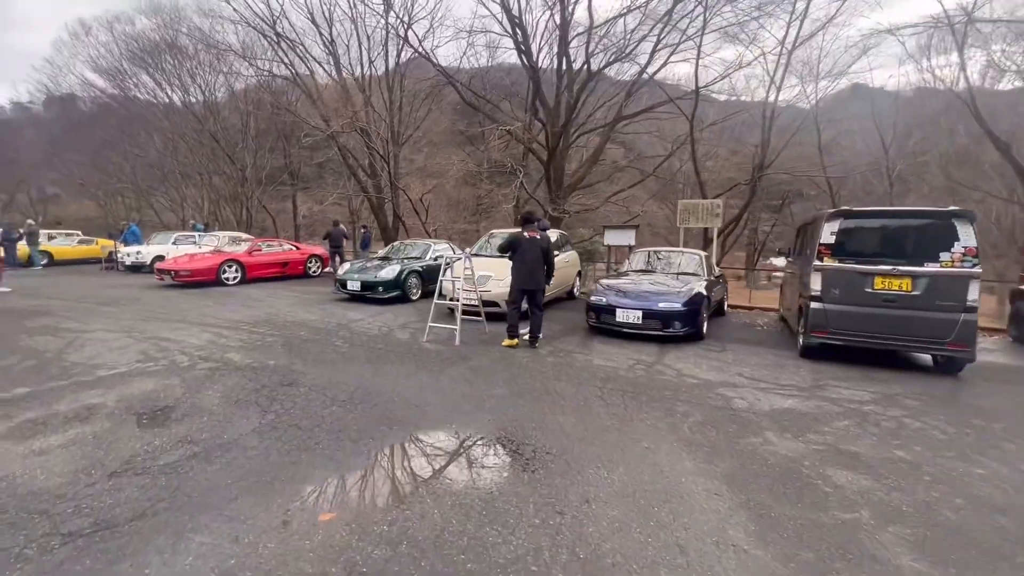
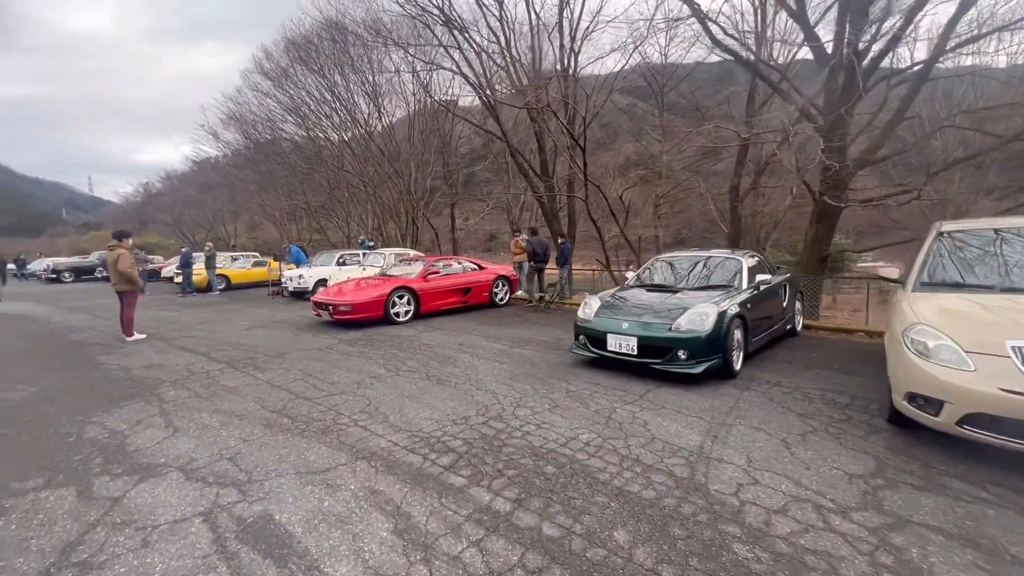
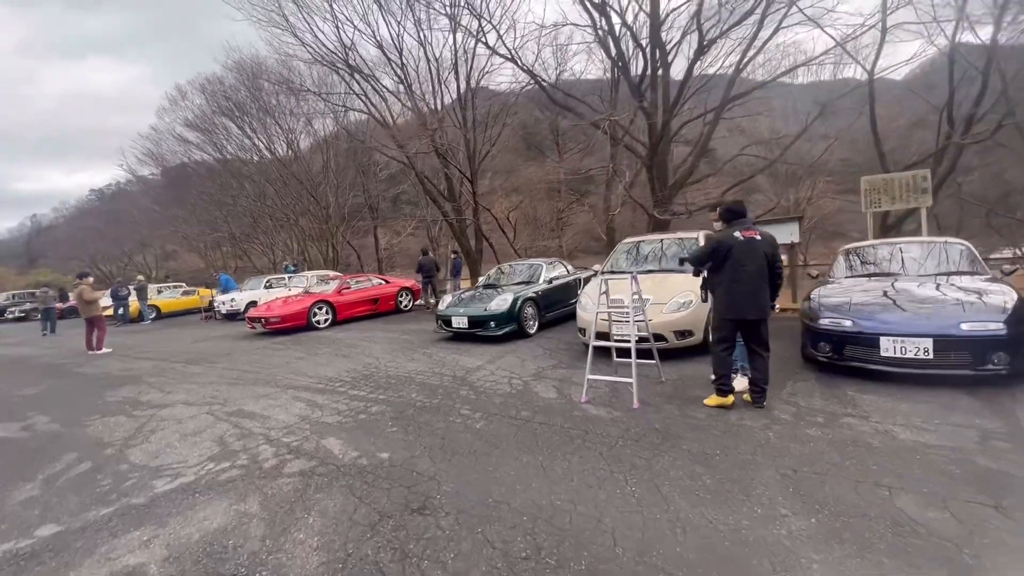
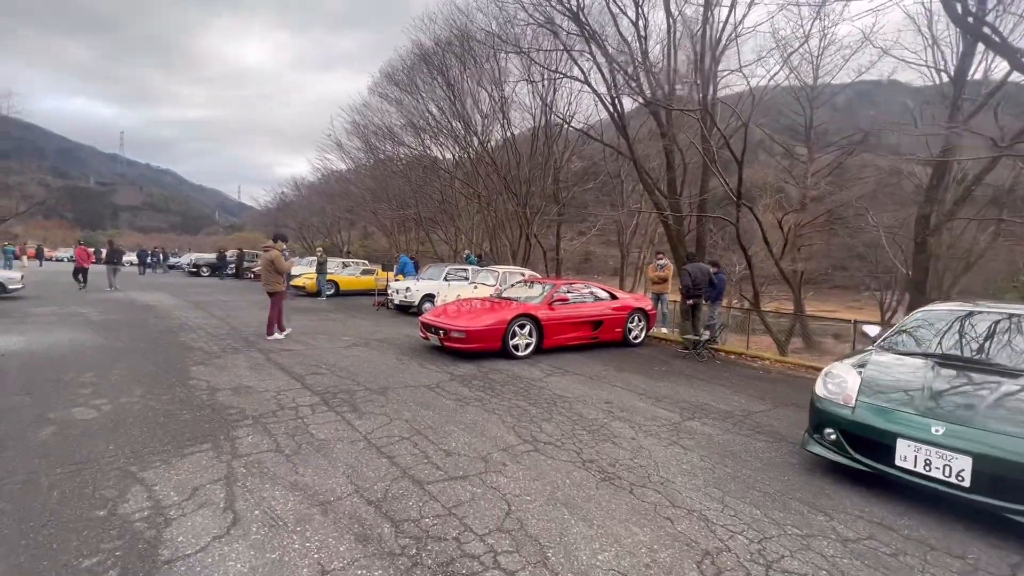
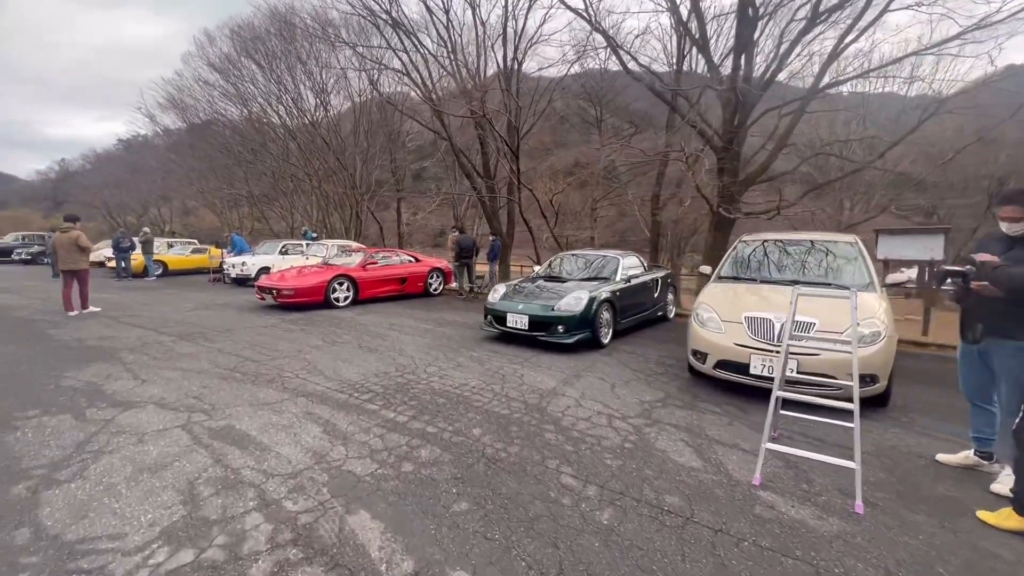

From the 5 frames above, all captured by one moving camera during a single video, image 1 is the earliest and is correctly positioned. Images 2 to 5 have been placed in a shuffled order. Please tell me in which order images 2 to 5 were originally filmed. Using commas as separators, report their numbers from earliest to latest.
3, 5, 2, 4
